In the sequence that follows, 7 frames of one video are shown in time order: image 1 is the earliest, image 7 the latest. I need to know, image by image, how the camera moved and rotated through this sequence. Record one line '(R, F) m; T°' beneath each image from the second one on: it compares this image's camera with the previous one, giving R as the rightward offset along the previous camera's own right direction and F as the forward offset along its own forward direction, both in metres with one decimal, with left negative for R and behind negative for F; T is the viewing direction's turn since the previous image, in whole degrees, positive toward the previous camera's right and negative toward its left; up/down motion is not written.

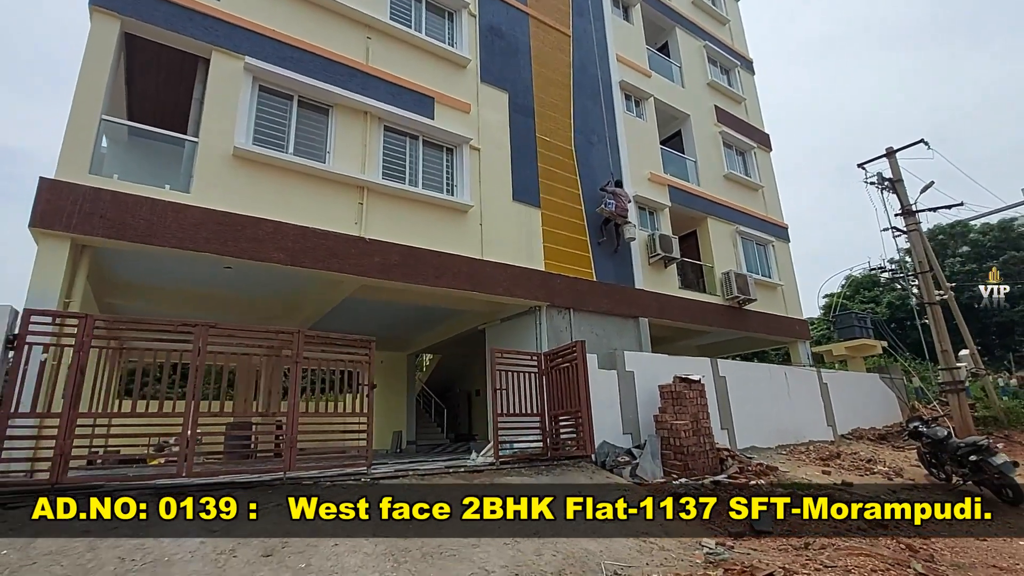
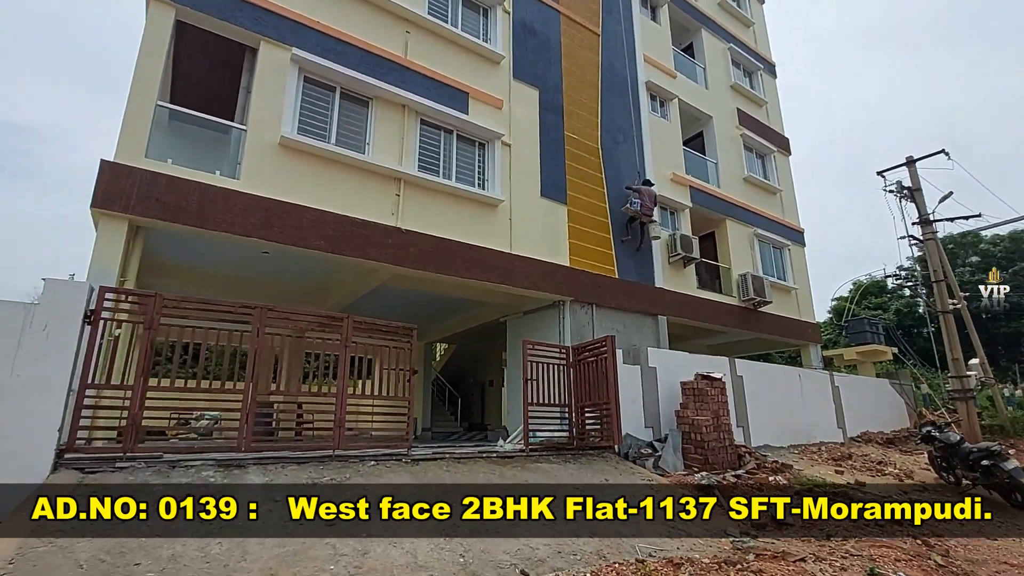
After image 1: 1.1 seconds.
(-0.5, -0.3) m; 0°
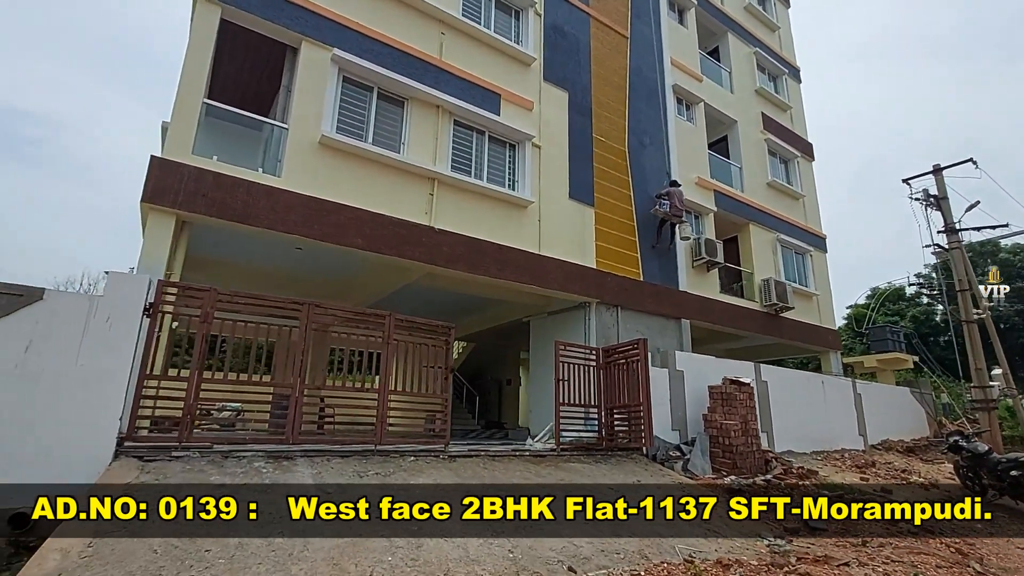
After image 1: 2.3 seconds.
(-0.4, -0.1) m; -1°
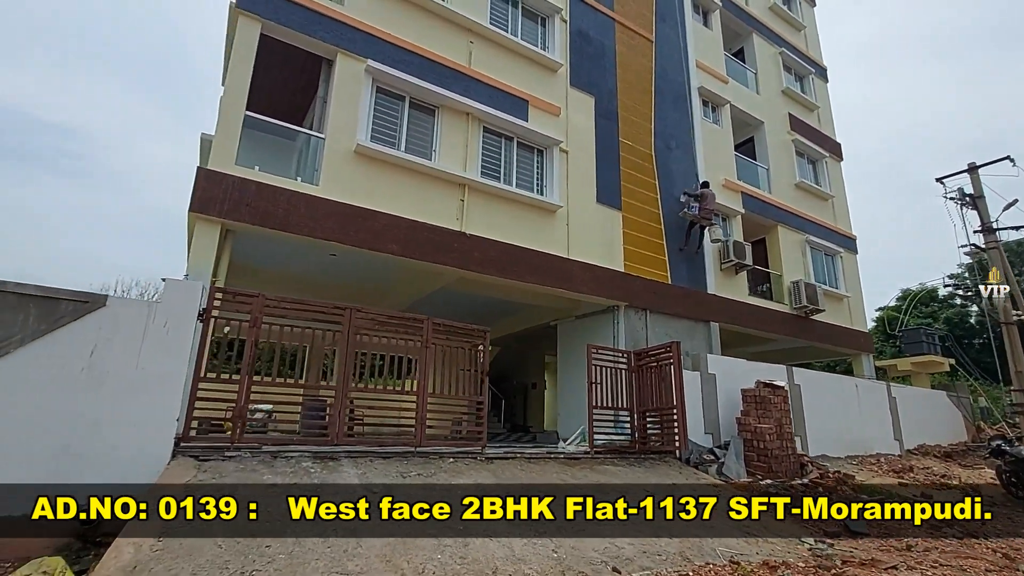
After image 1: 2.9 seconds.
(-0.2, -0.1) m; -2°
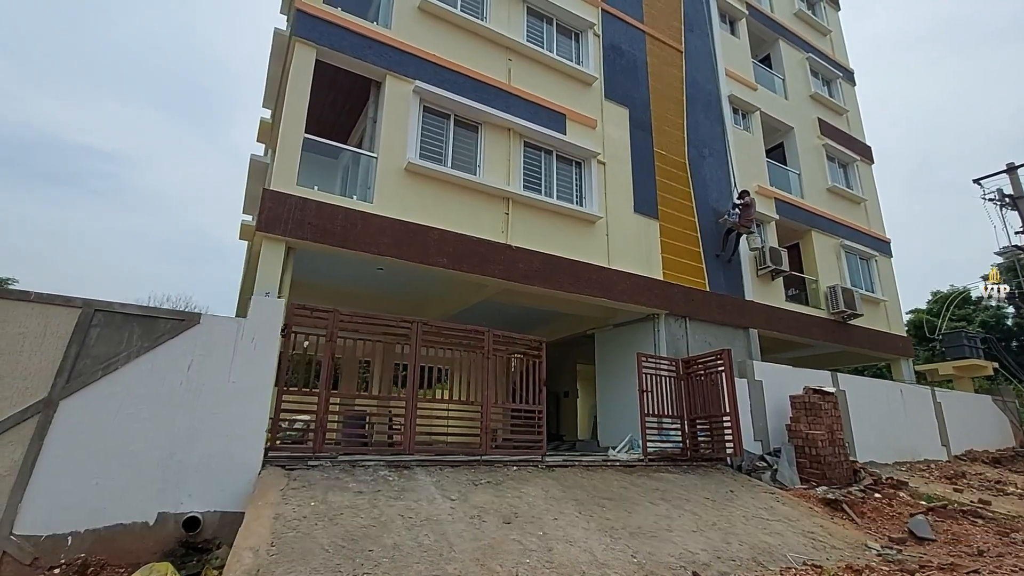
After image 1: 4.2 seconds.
(-0.5, -0.2) m; -2°
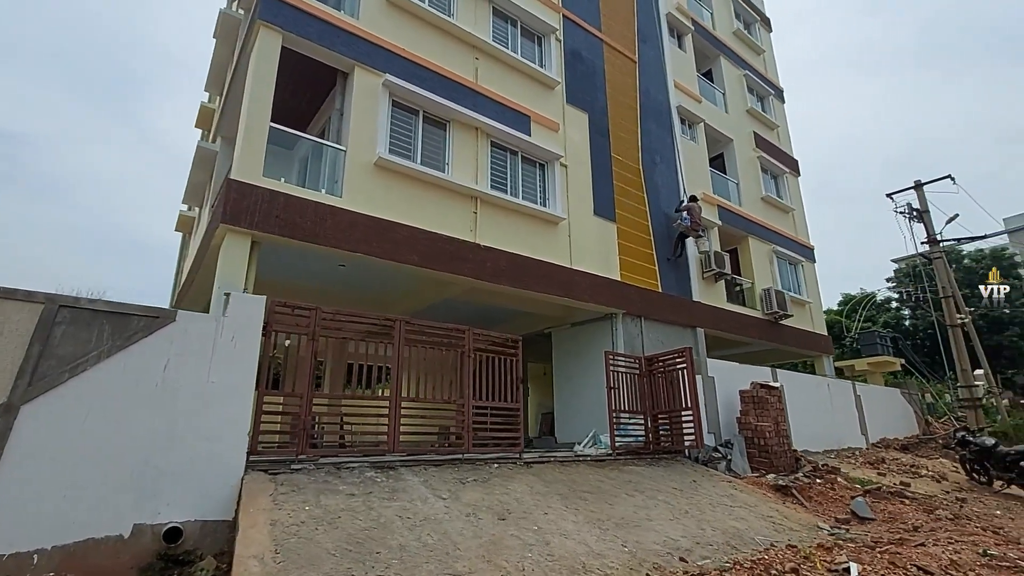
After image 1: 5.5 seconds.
(-0.6, 0.0) m; +7°
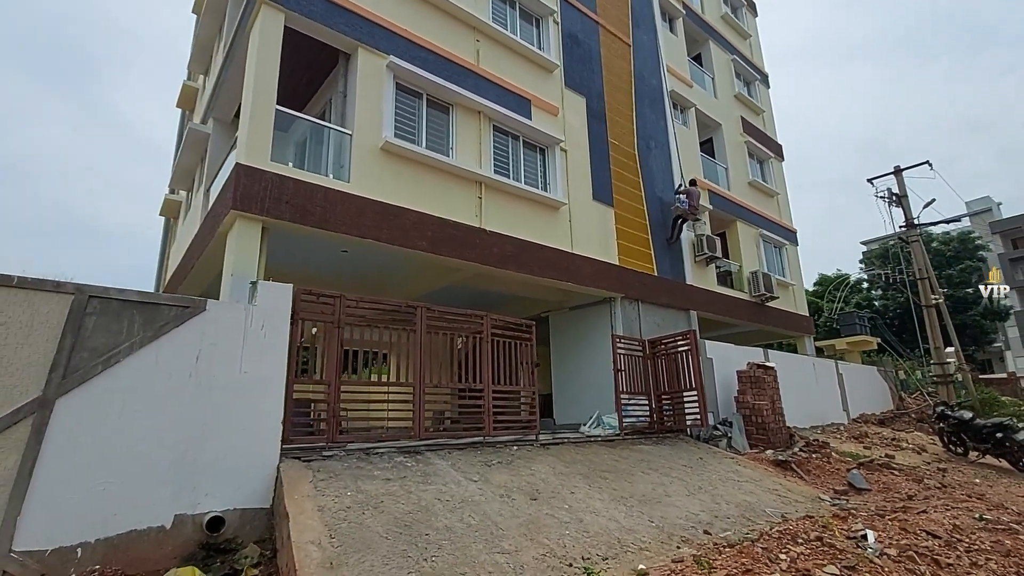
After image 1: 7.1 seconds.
(-0.5, -0.1) m; +3°
